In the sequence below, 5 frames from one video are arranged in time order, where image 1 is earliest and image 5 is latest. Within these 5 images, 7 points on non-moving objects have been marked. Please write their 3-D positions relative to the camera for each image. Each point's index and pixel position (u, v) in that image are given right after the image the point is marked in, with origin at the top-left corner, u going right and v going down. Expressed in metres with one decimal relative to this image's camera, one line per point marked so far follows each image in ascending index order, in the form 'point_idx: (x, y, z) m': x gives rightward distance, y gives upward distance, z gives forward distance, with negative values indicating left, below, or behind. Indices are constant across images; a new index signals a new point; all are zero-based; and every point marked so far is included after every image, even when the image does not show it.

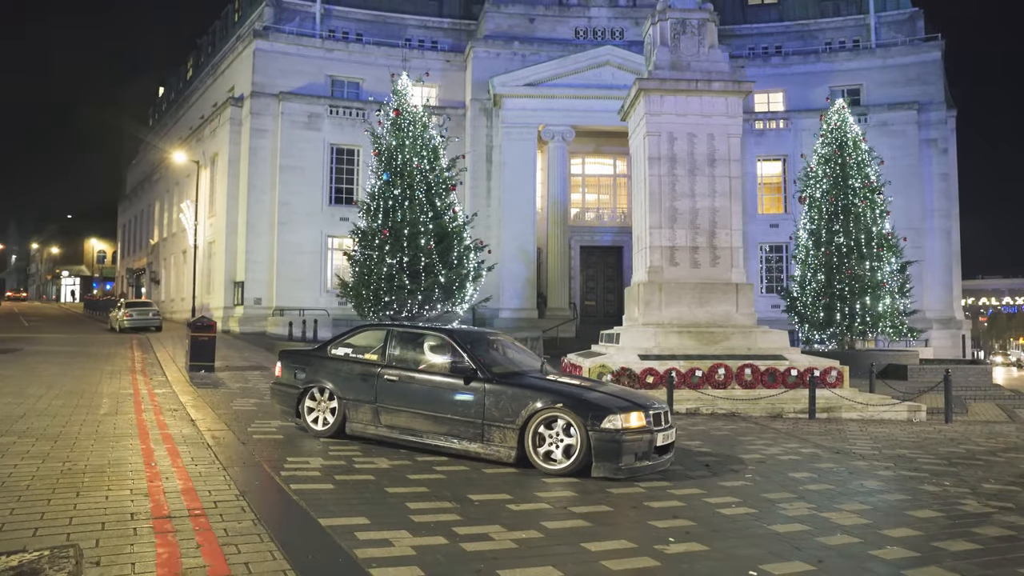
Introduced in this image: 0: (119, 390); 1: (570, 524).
0: (-6.4, -1.7, +12.6) m
1: (+0.4, -1.6, +5.2) m
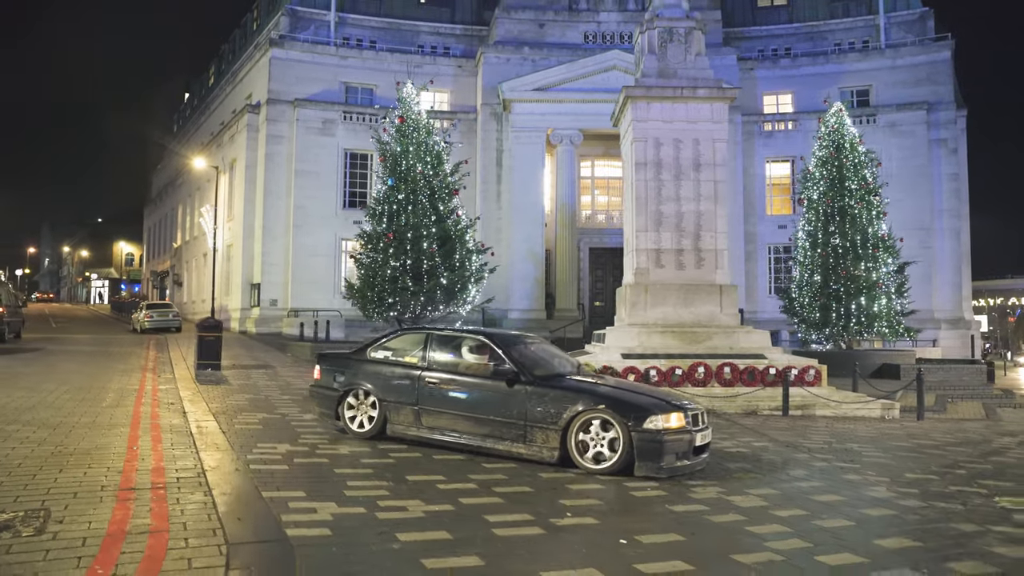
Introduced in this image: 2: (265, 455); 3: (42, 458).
0: (-6.7, -1.7, +13.5) m
1: (-0.2, -1.6, +5.9) m
2: (-2.3, -1.6, +7.3) m
3: (-4.0, -1.4, +6.6) m
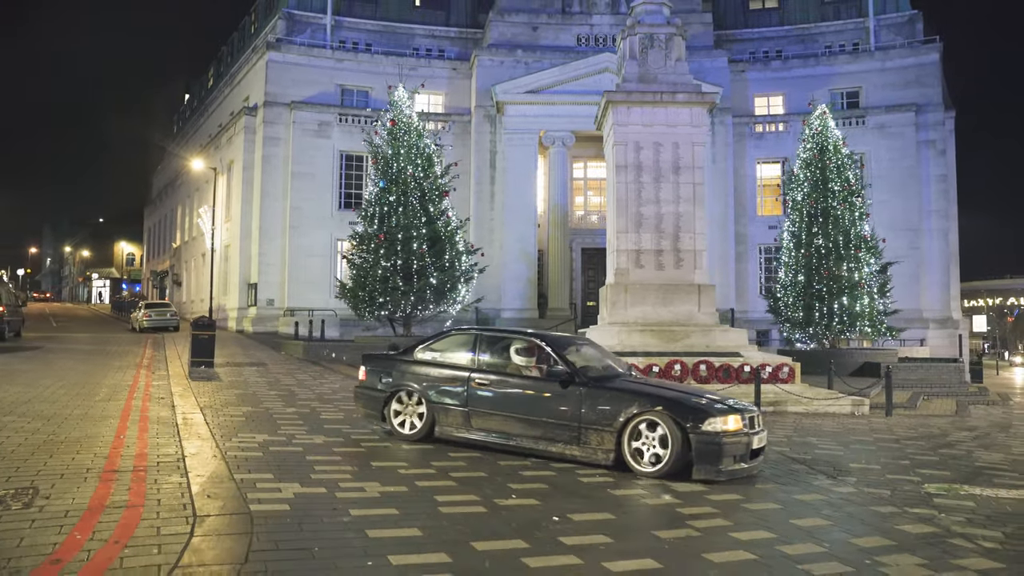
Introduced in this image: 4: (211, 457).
0: (-7.1, -1.7, +14.0) m
1: (-0.6, -1.6, +6.4) m
2: (-2.7, -1.6, +7.8) m
3: (-4.4, -1.4, +7.1) m
4: (-2.7, -1.5, +6.9) m
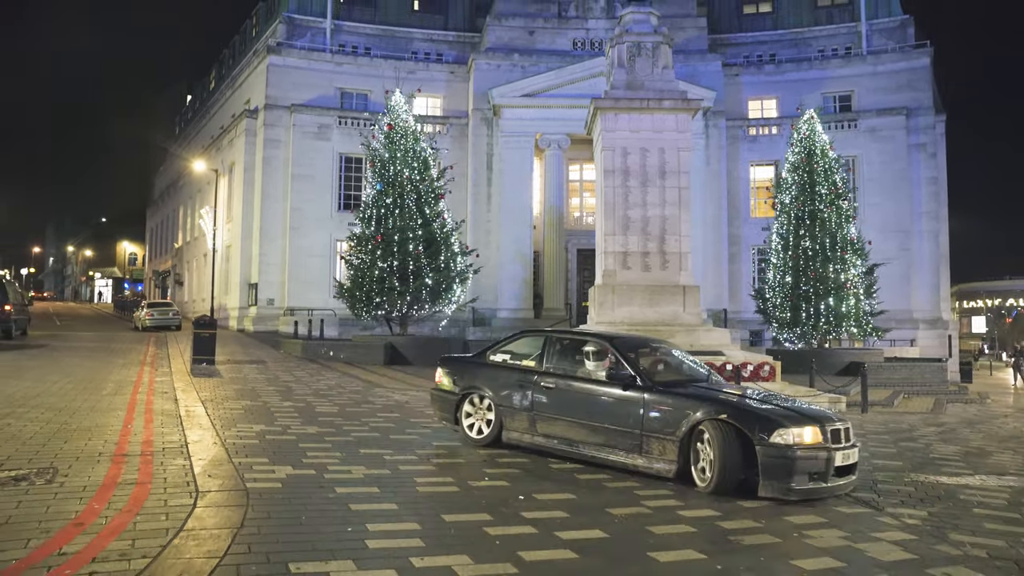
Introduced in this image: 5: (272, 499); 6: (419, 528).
0: (-7.3, -1.7, +14.6) m
1: (-0.8, -1.6, +7.0) m
2: (-2.9, -1.6, +8.4) m
3: (-4.6, -1.4, +7.7) m
4: (-2.9, -1.5, +7.5) m
5: (-1.7, -1.5, +5.4) m
6: (-0.6, -1.5, +4.9) m
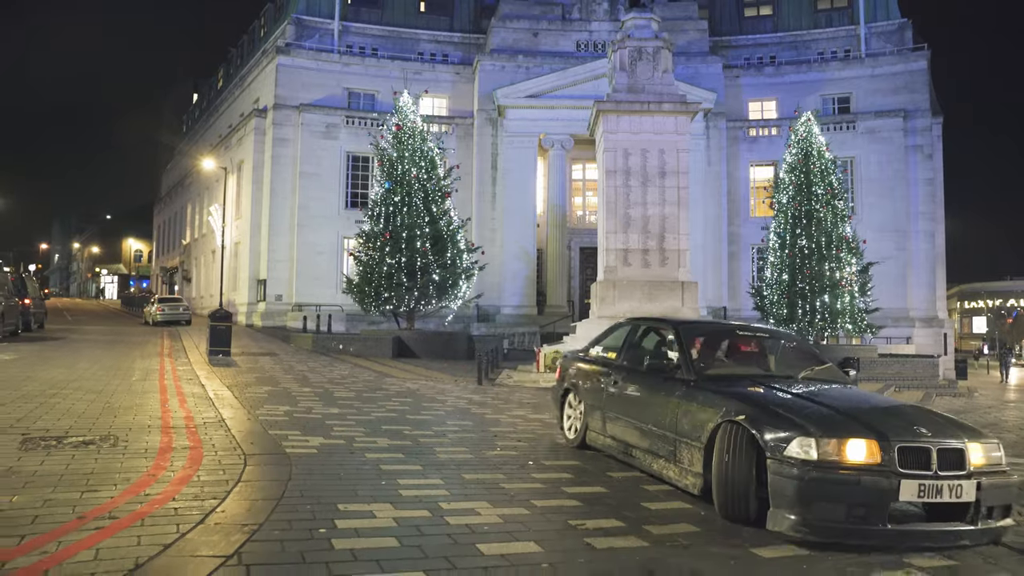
0: (-7.2, -1.6, +15.4) m
1: (-0.7, -1.5, +7.7) m
2: (-2.8, -1.5, +9.1) m
3: (-4.5, -1.3, +8.4) m
4: (-2.8, -1.4, +8.2) m
5: (-1.6, -1.4, +6.1) m
6: (-0.5, -1.4, +5.6) m
